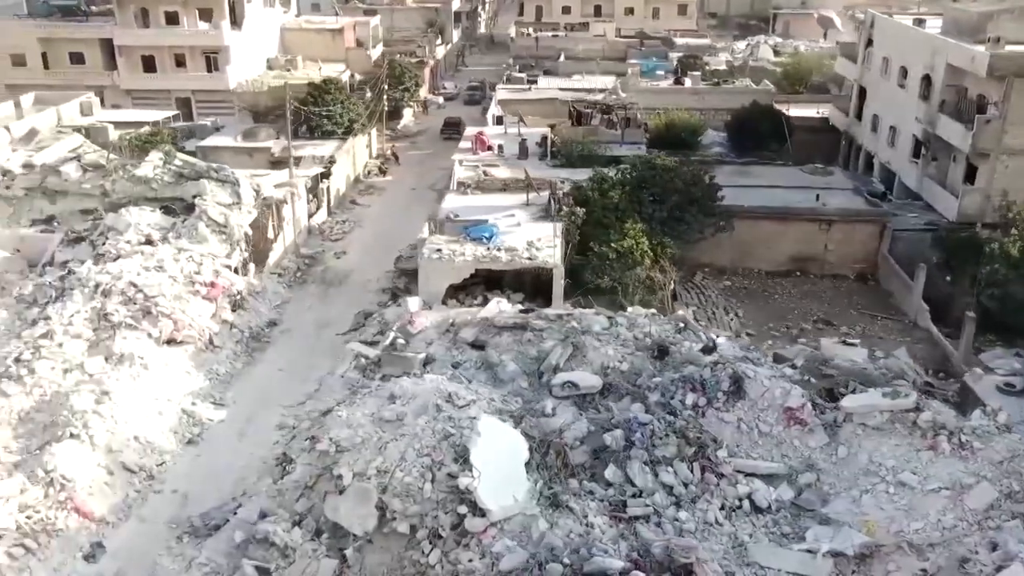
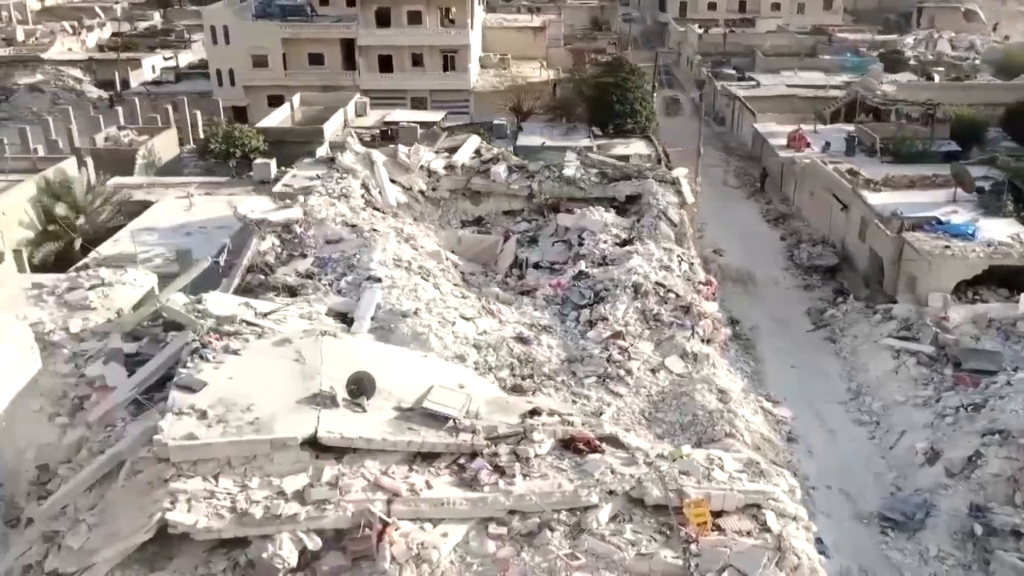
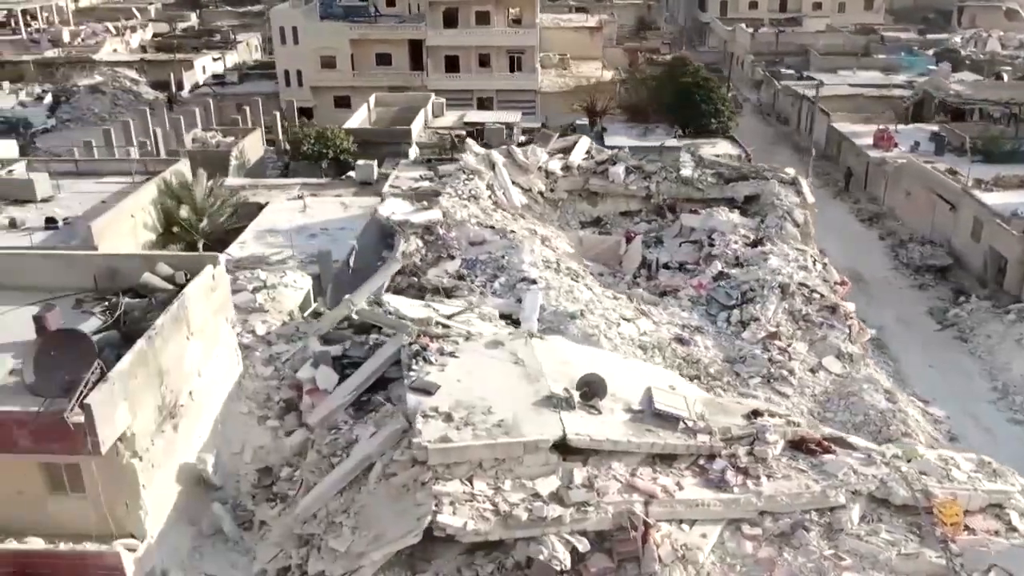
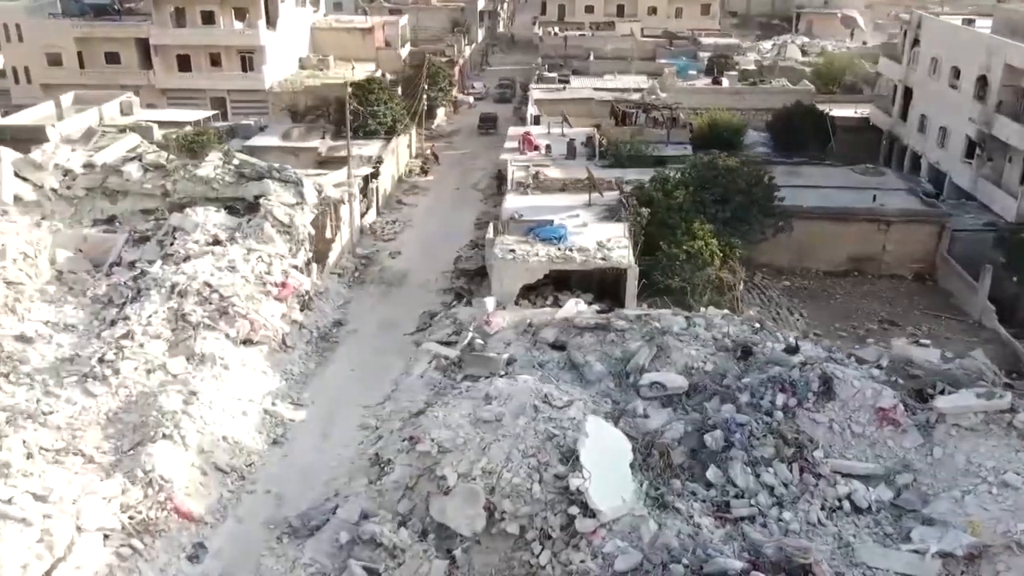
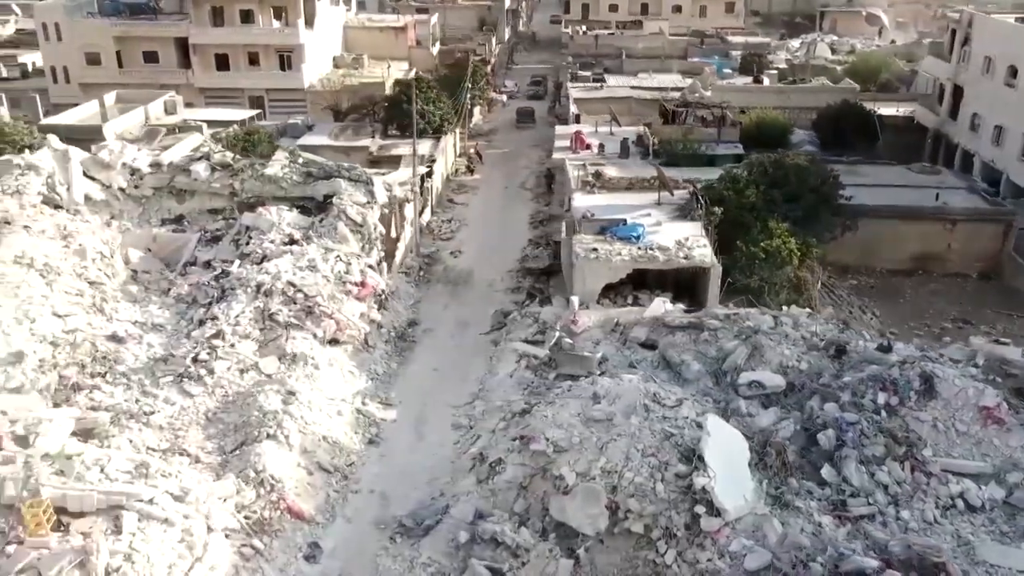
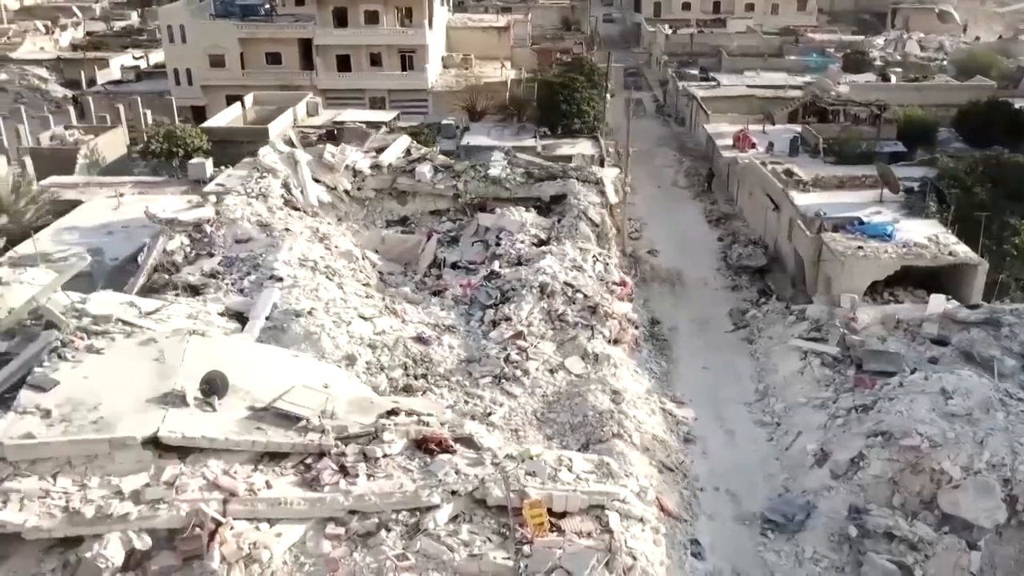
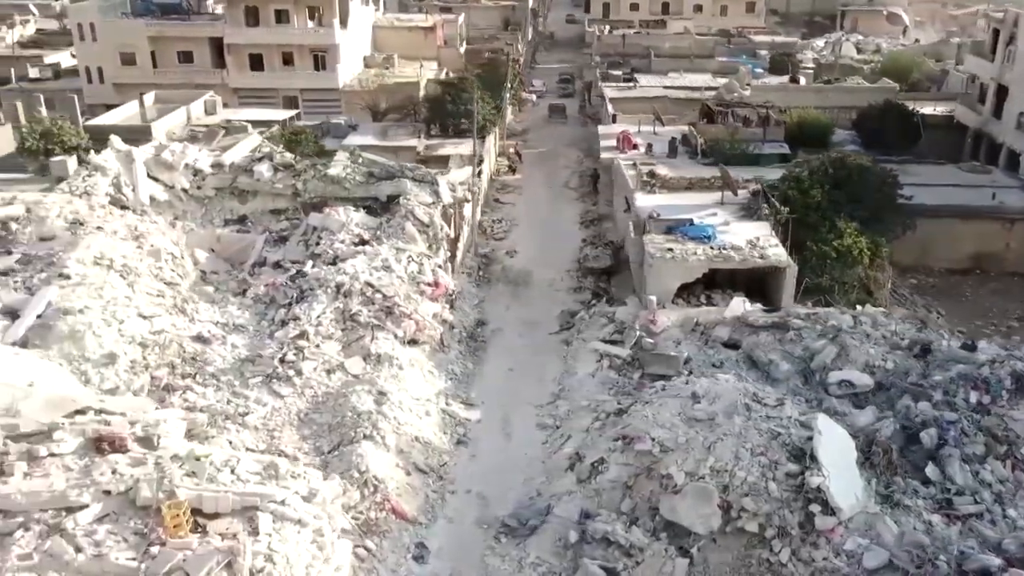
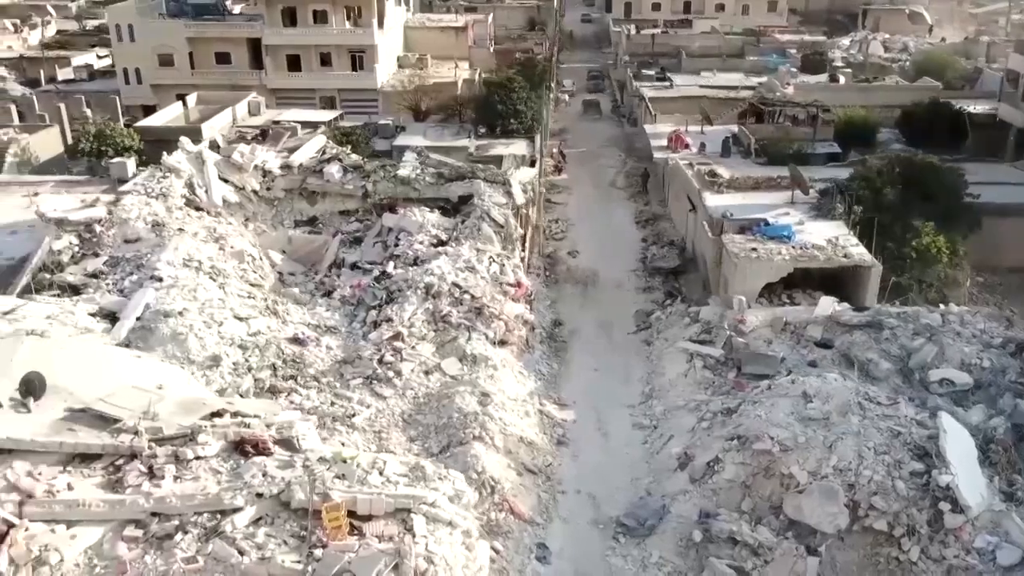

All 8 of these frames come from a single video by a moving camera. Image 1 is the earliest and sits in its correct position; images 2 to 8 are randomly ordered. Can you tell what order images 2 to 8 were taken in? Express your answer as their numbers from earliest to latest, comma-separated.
4, 5, 7, 8, 6, 2, 3
